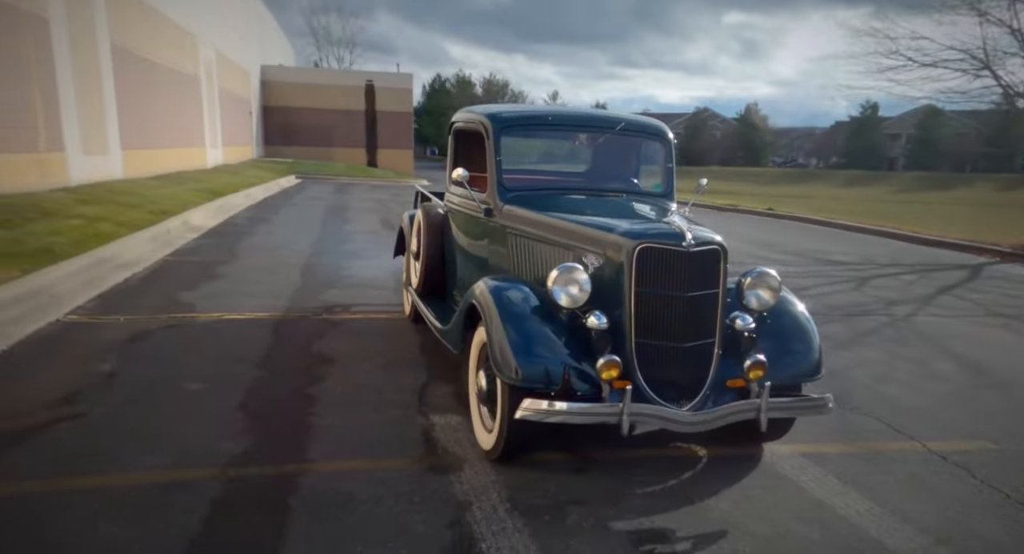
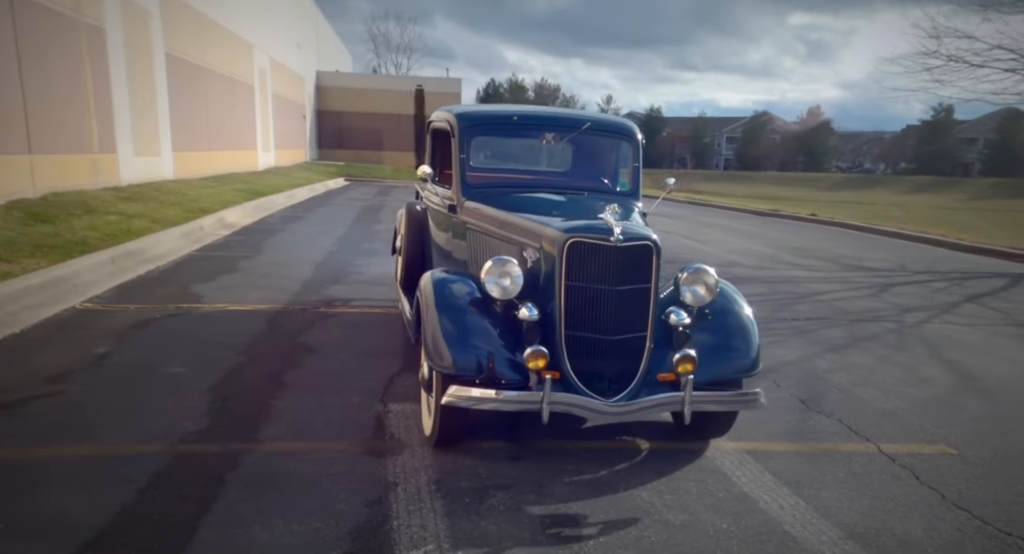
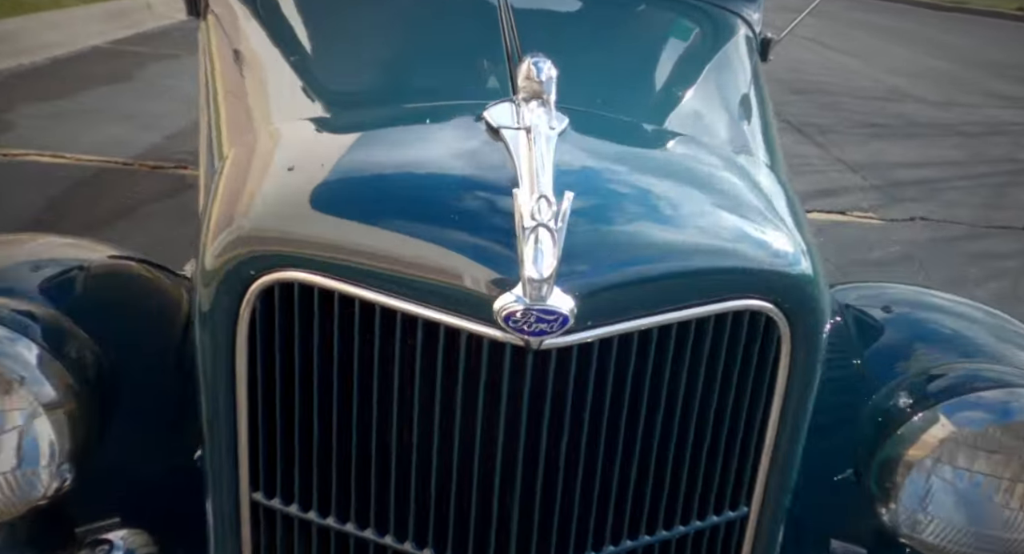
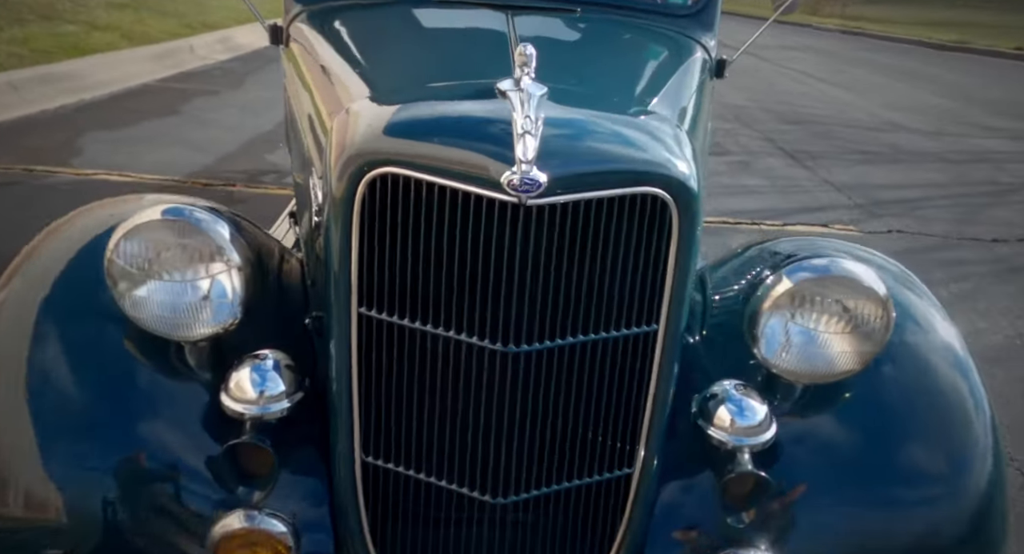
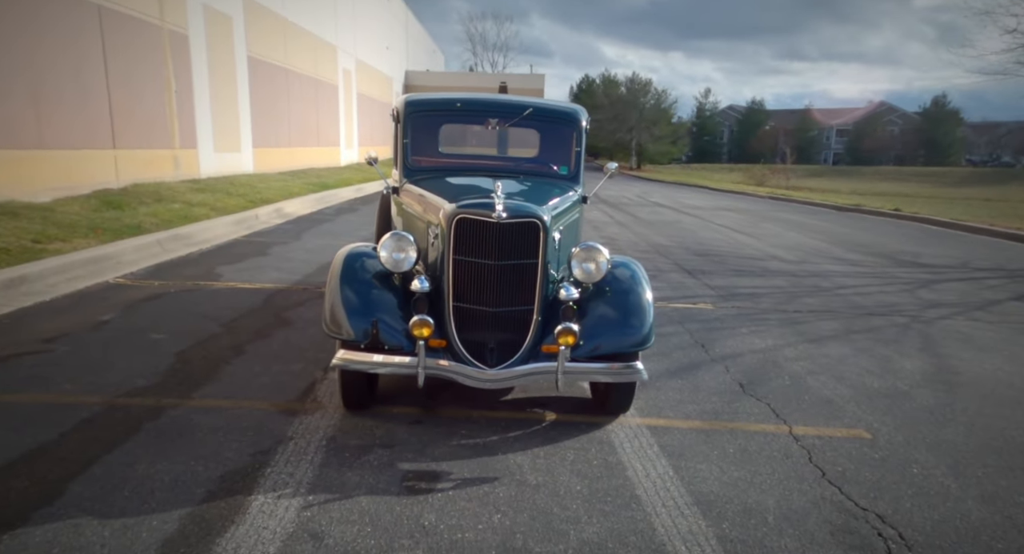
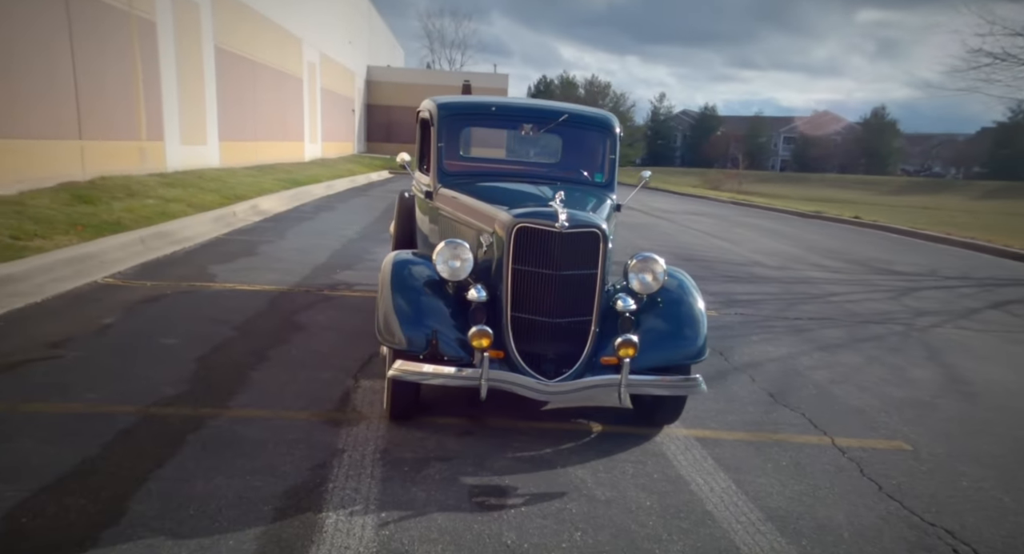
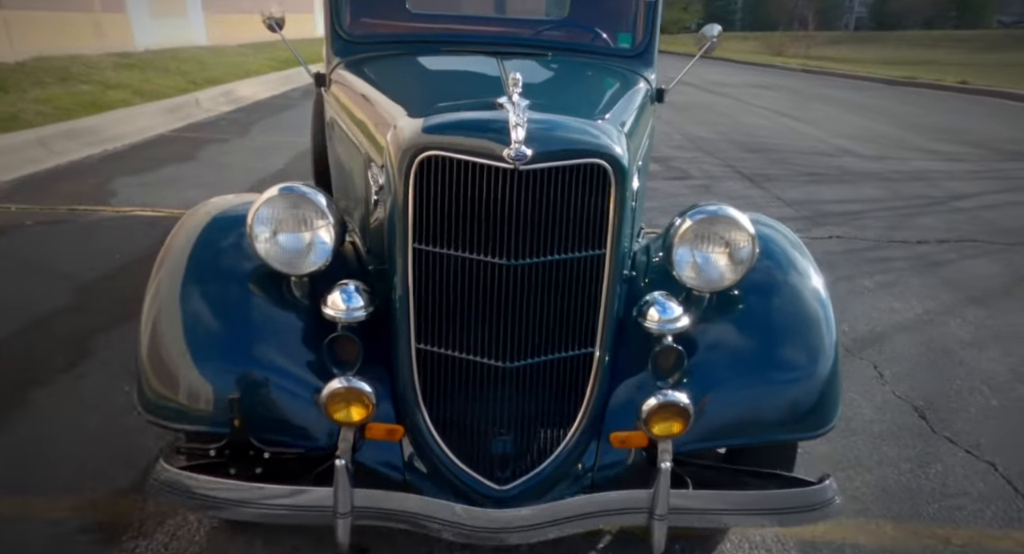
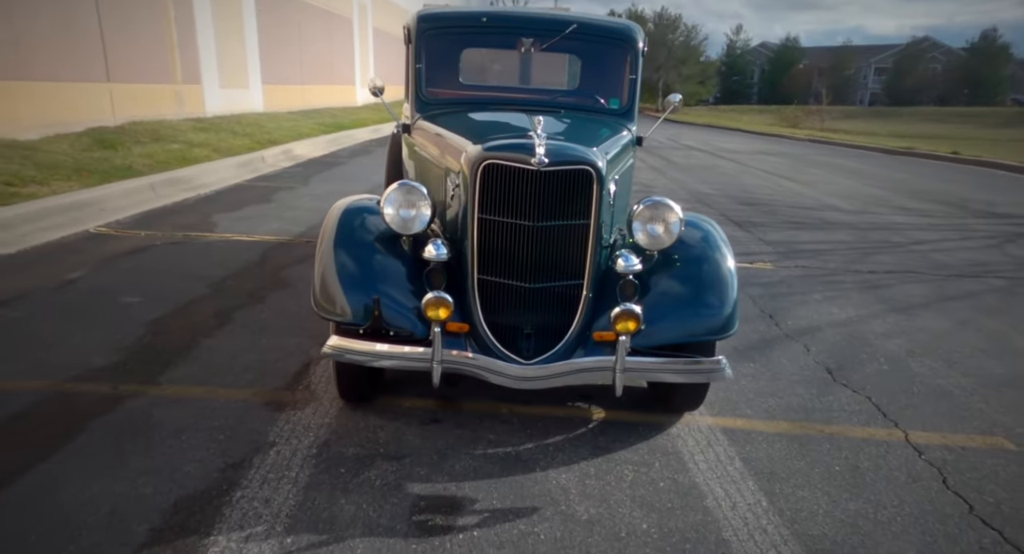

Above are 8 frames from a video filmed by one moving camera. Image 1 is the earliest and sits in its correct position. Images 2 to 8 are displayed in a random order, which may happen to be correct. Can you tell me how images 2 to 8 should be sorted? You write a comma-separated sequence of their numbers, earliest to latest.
2, 6, 5, 8, 7, 4, 3
